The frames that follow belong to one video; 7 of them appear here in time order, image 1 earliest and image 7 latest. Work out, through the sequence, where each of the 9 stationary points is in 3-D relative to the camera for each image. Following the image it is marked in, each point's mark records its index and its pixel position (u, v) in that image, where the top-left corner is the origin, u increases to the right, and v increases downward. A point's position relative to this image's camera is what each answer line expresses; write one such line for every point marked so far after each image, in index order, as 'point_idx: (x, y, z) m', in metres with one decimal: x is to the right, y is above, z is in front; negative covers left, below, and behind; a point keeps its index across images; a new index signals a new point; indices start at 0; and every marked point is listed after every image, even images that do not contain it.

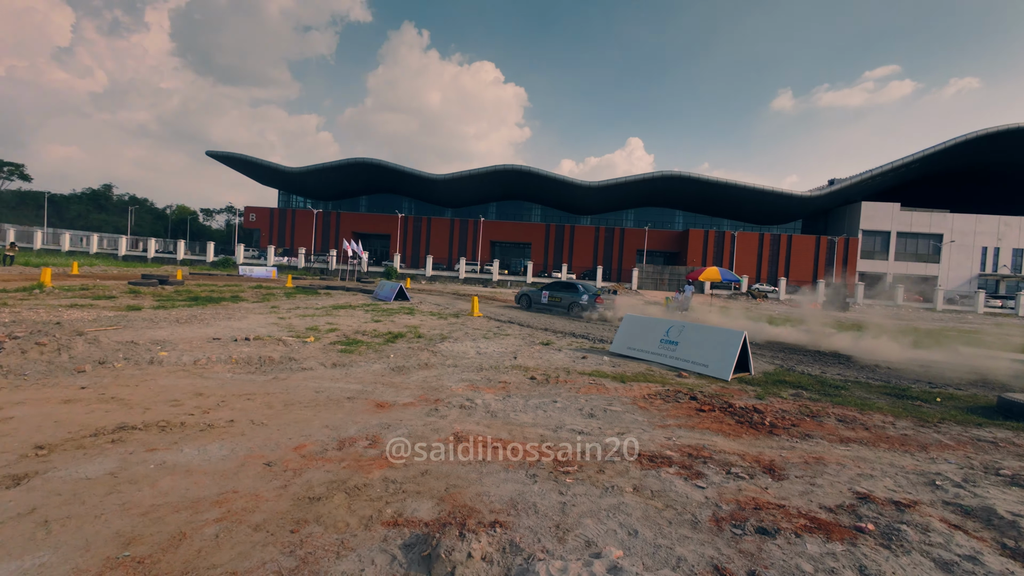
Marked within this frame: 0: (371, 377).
0: (-2.6, -1.6, +7.7) m
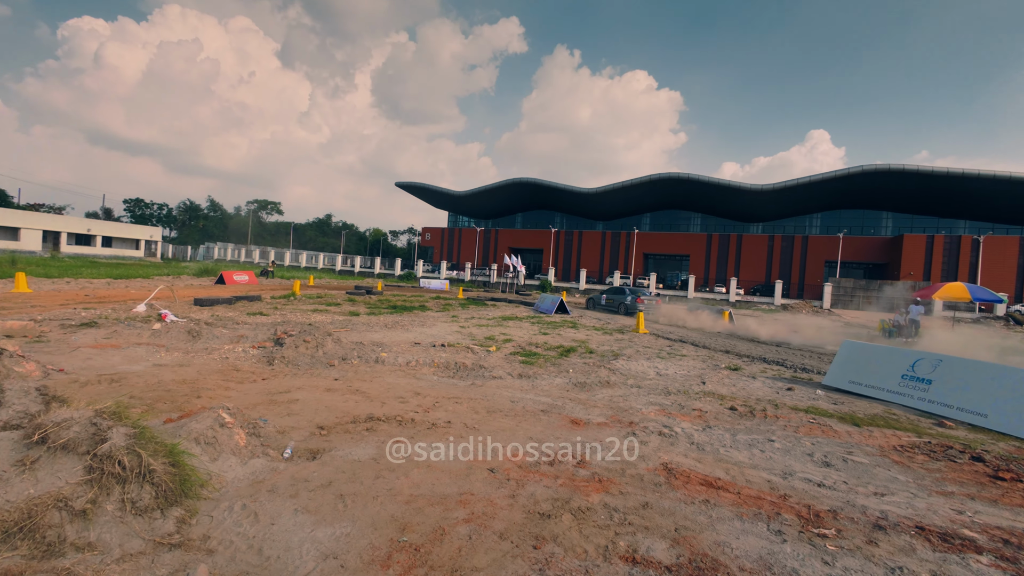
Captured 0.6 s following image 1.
0: (+0.8, -1.9, +7.8) m
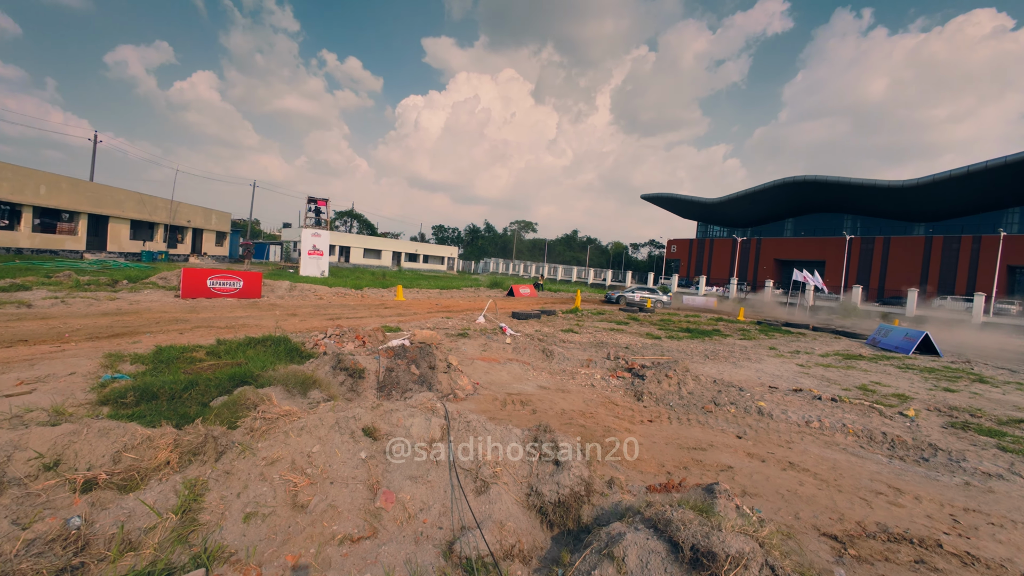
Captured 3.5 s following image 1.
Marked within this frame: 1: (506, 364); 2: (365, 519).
0: (+6.9, -2.5, +4.3) m
1: (-0.2, -1.7, +9.4) m
2: (-0.9, -1.5, +2.7) m
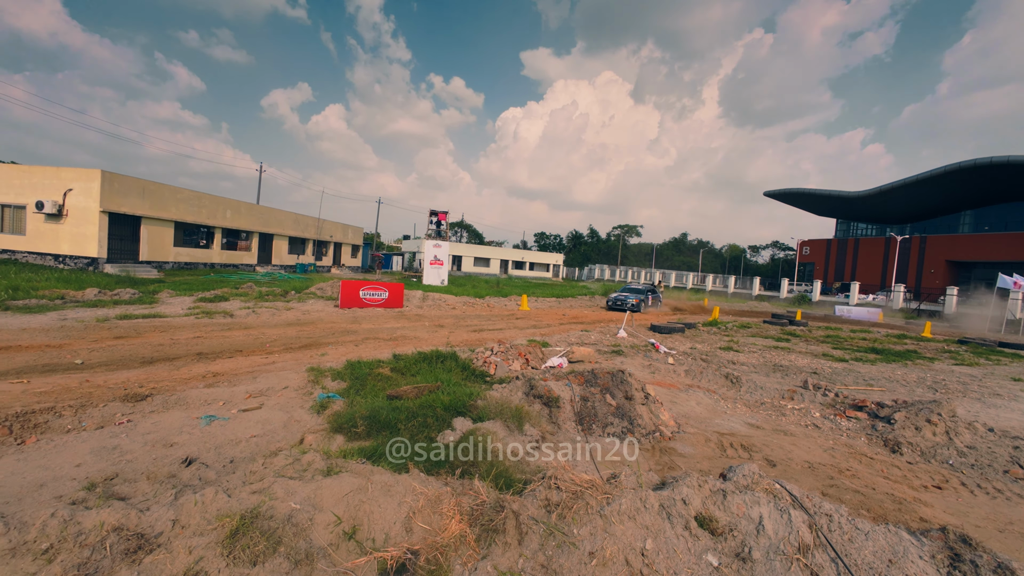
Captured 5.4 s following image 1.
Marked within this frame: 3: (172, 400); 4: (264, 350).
0: (+9.1, -2.8, +1.6) m
1: (+3.4, -2.0, +8.1) m
2: (+1.1, -1.7, +1.8) m
3: (-4.5, -1.5, +5.5) m
4: (-5.1, -1.3, +8.6) m
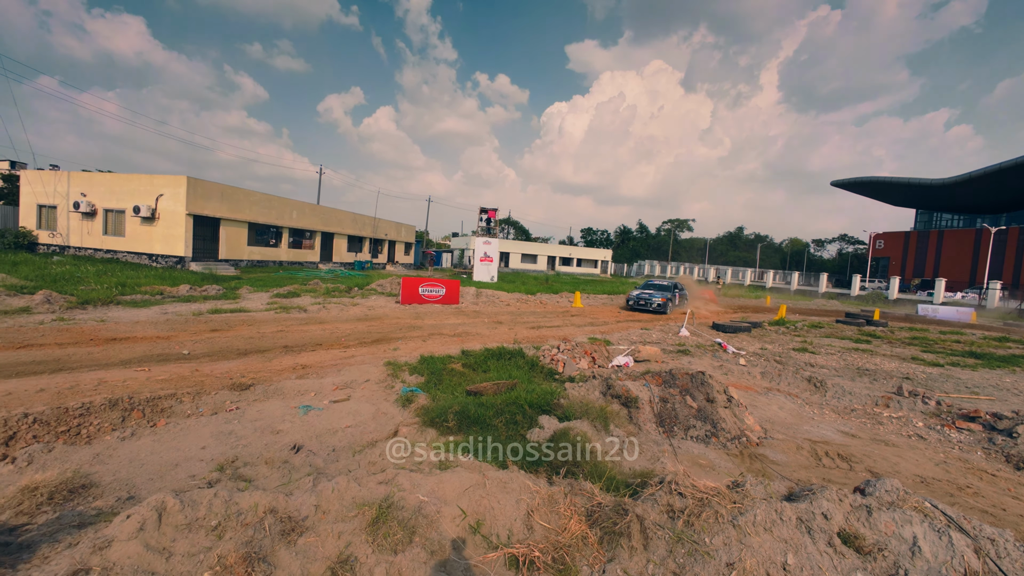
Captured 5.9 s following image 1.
0: (+9.6, -2.8, +0.6) m
1: (+4.7, -1.9, +7.7) m
2: (+1.7, -1.7, +1.6) m
3: (-3.4, -1.4, +6.0) m
4: (-3.7, -1.2, +9.1) m
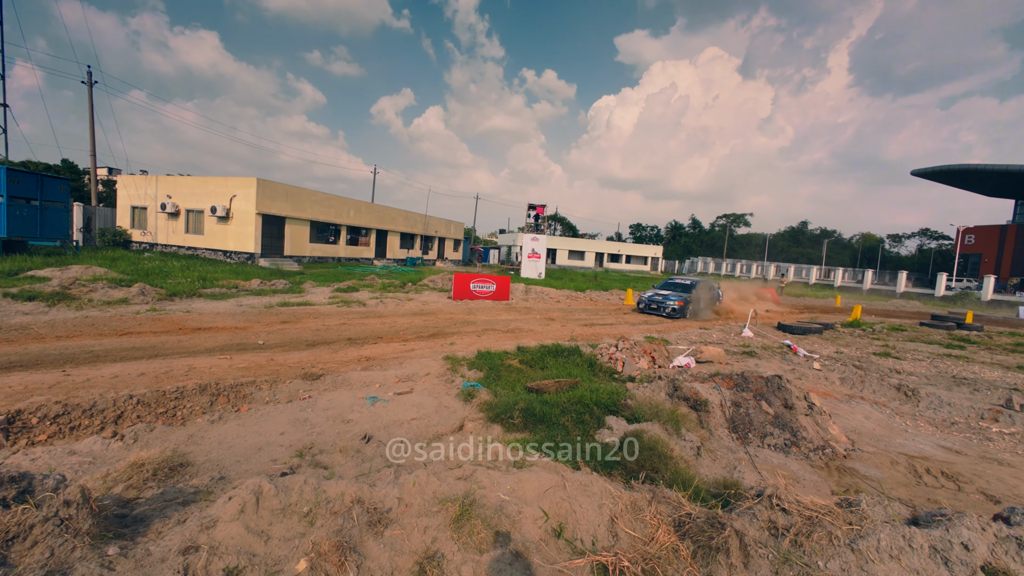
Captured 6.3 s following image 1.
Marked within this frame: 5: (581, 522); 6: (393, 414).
0: (+9.9, -2.9, -0.5) m
1: (+5.7, -1.9, +7.1) m
2: (+2.1, -1.7, +1.3) m
3: (-2.5, -1.3, +6.2) m
4: (-2.5, -1.1, +9.3) m
5: (+0.4, -1.3, +2.4) m
6: (-1.4, -1.5, +5.1) m
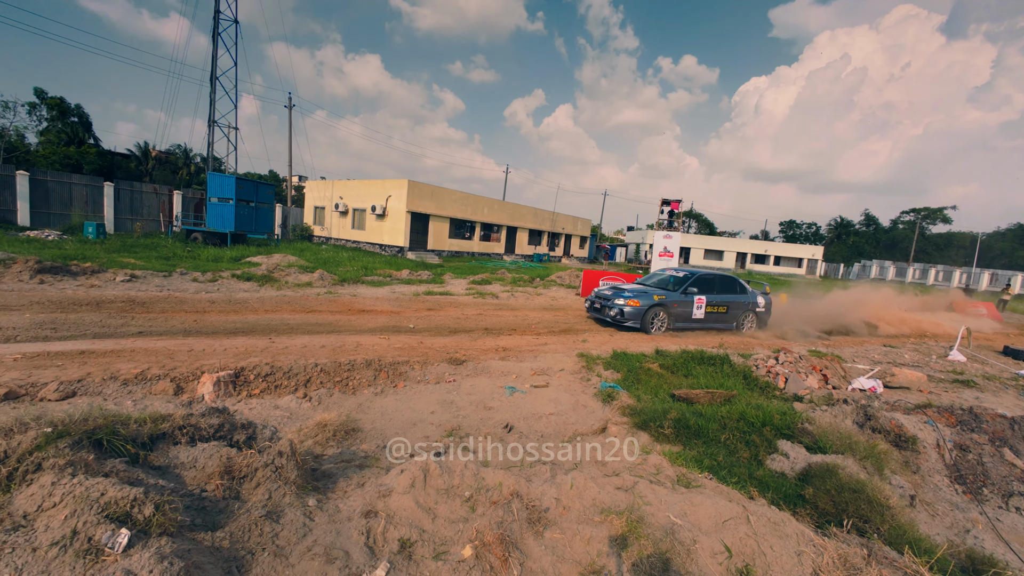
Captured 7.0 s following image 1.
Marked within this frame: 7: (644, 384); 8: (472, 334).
0: (+9.4, -3.2, -3.4) m
1: (+7.6, -2.1, +5.0) m
2: (+2.6, -1.7, +0.5) m
3: (-0.5, -1.2, +6.4) m
4: (+0.4, -0.9, +9.4) m
5: (+1.2, -1.3, +2.0) m
6: (+0.2, -1.4, +5.1) m
7: (+1.8, -1.3, +5.8) m
8: (-0.8, -0.9, +8.5) m
